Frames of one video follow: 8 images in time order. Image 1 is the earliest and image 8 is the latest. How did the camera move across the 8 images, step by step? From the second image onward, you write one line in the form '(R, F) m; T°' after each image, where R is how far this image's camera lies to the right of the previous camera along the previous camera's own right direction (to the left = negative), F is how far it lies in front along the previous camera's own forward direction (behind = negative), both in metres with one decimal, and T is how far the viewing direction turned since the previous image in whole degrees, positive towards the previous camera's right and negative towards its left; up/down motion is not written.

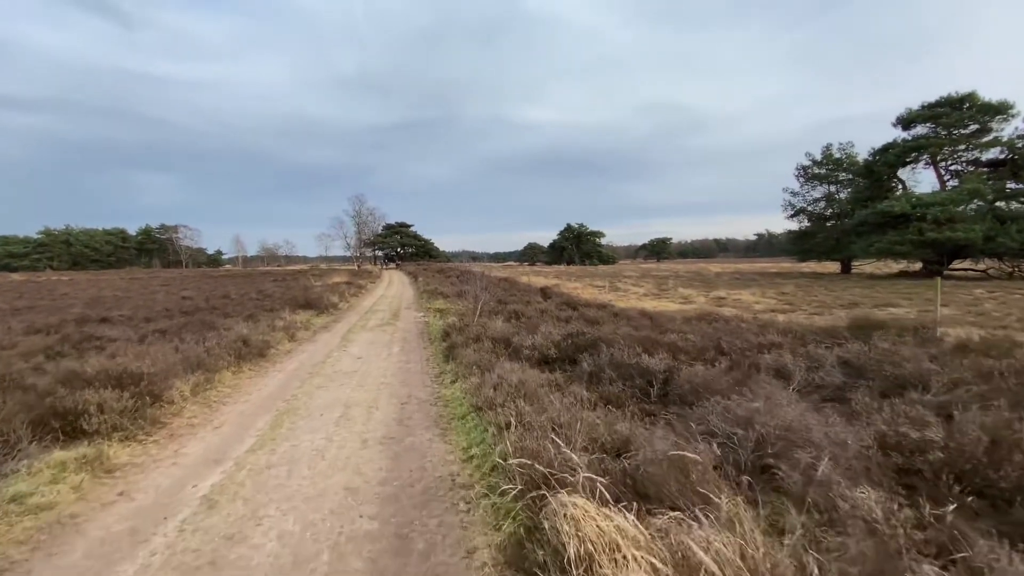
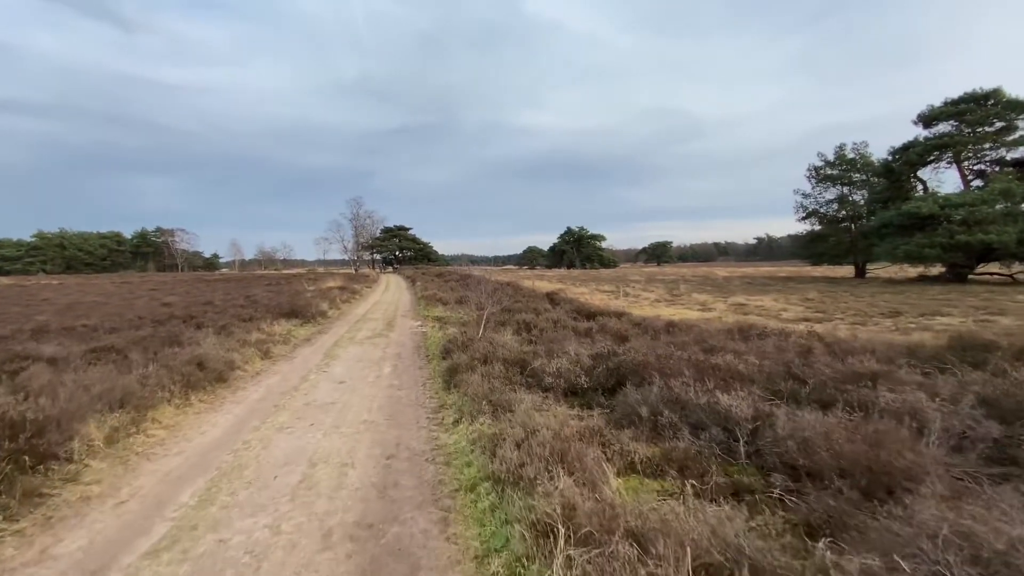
(-0.3, +2.0) m; 0°
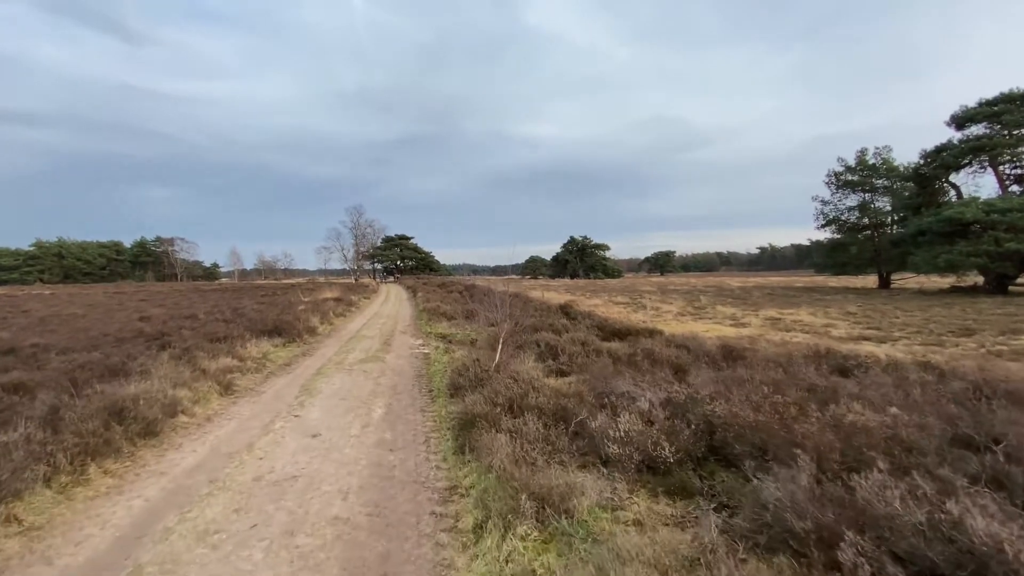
(-0.5, +2.4) m; 0°
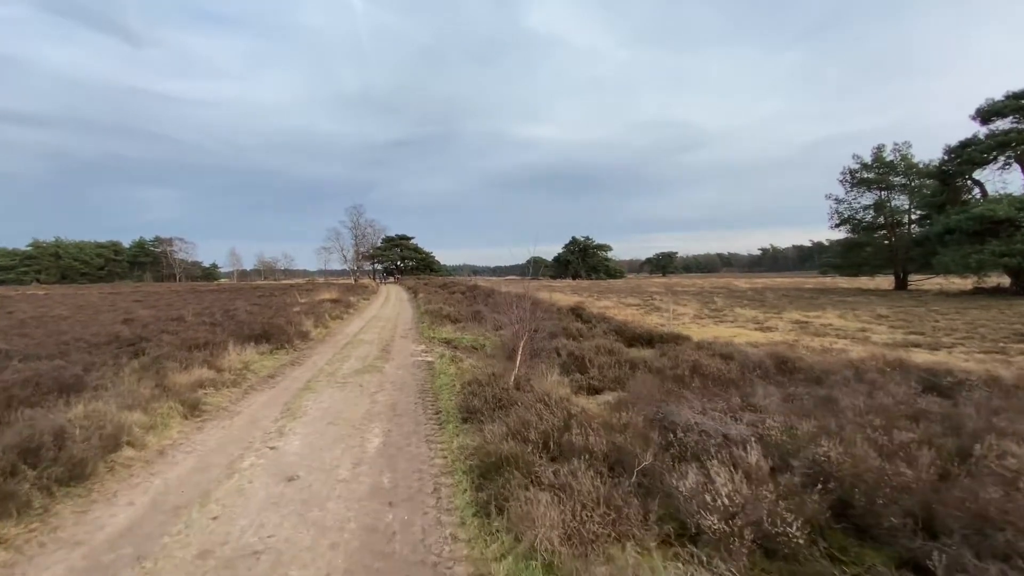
(-0.4, +1.5) m; 0°
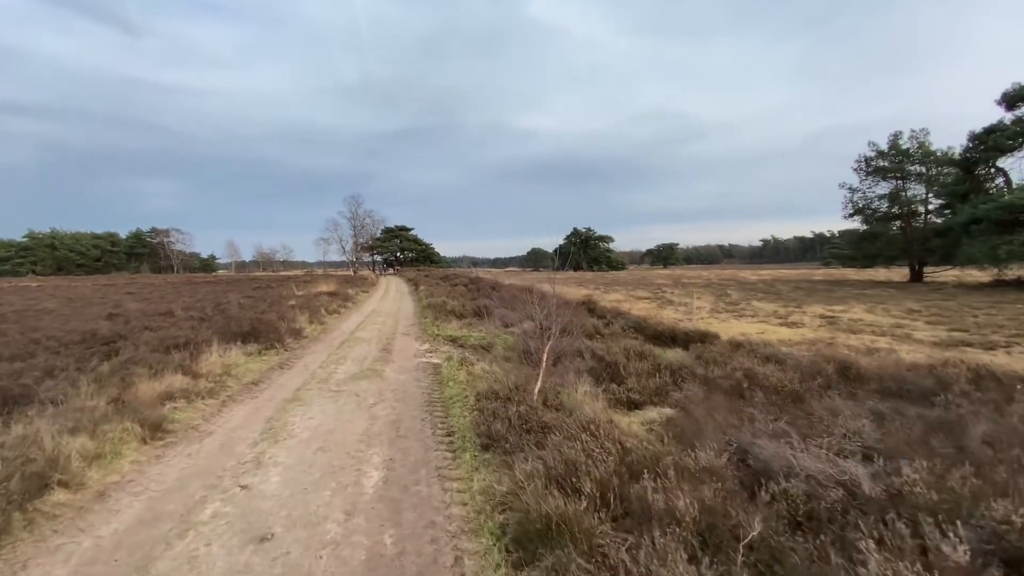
(-0.4, +1.3) m; 0°
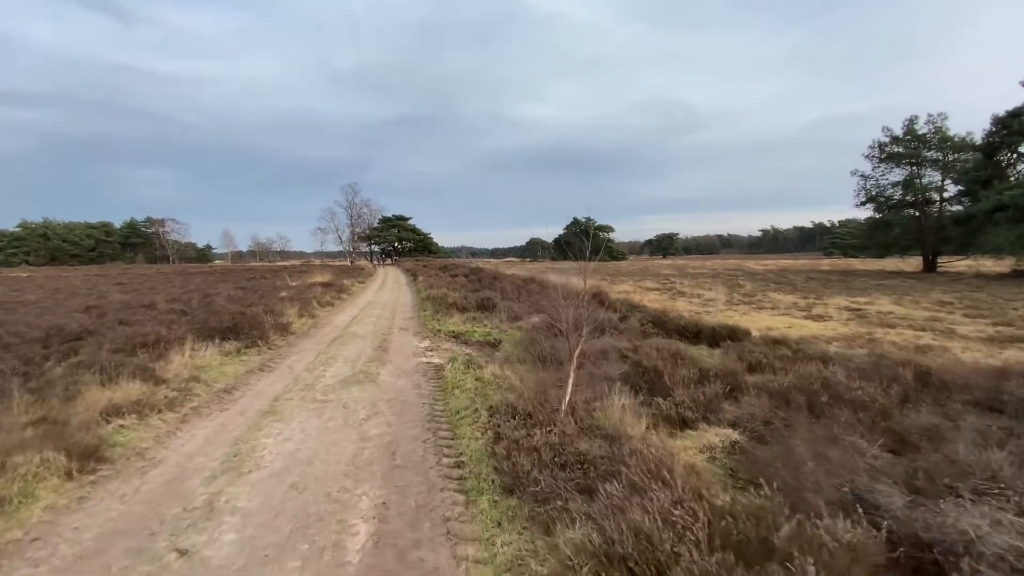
(-0.3, +1.3) m; 0°
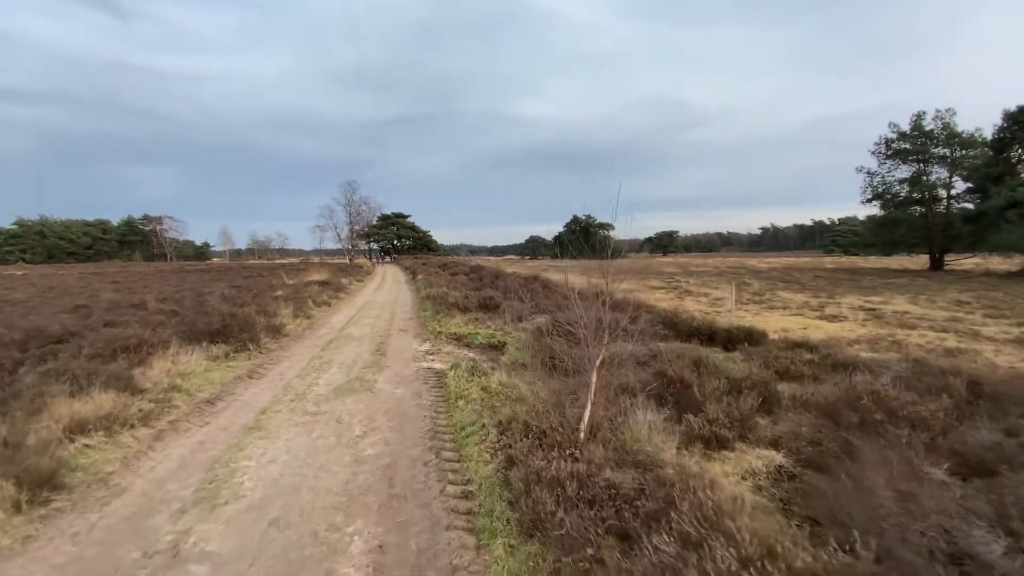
(-0.2, +0.7) m; 0°
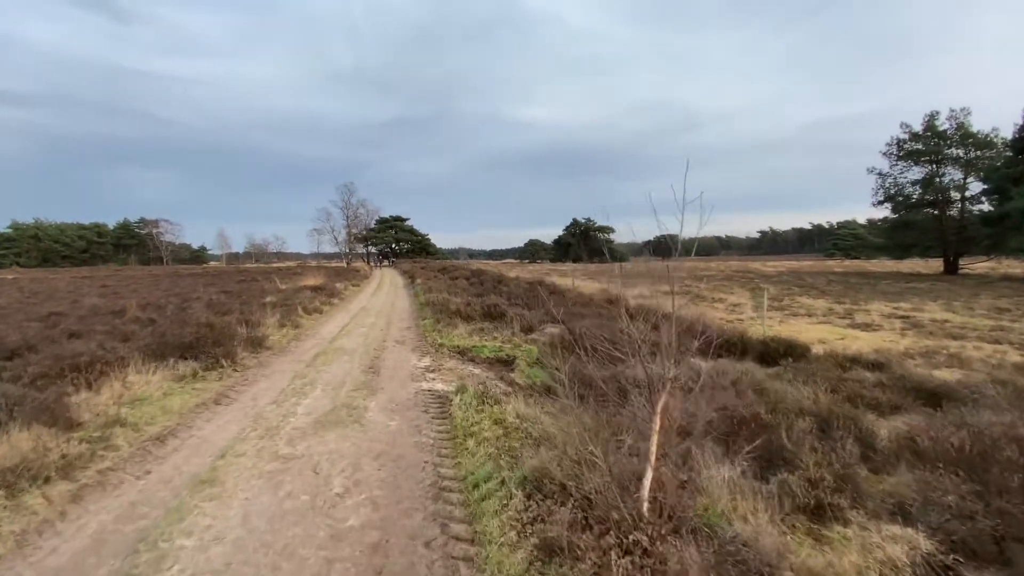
(-0.3, +1.4) m; 0°
